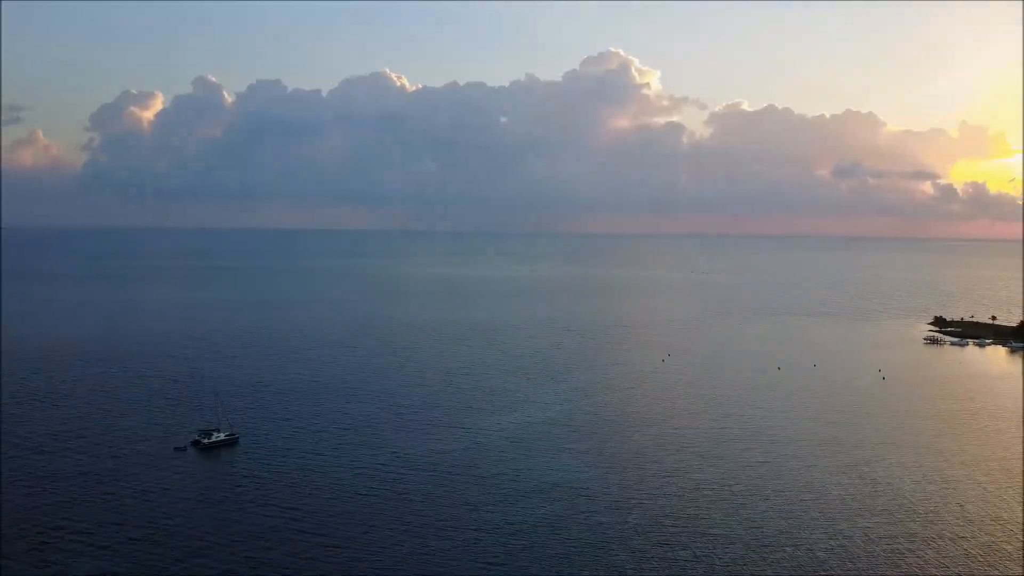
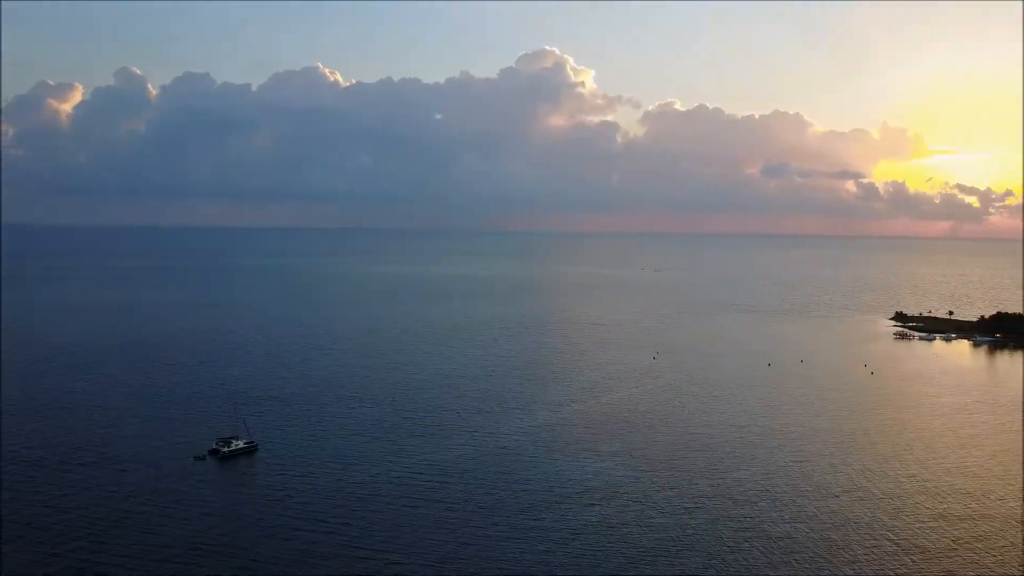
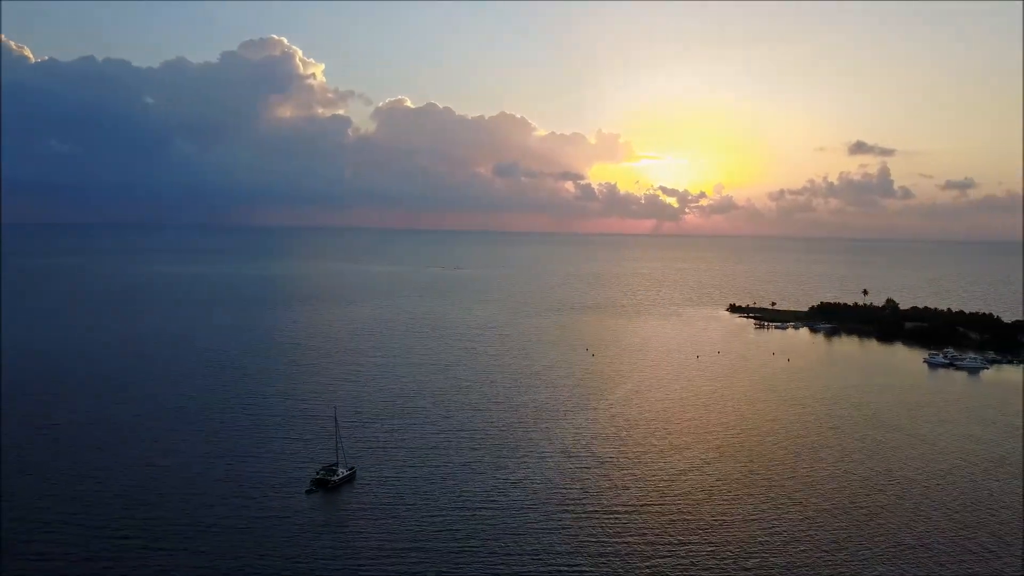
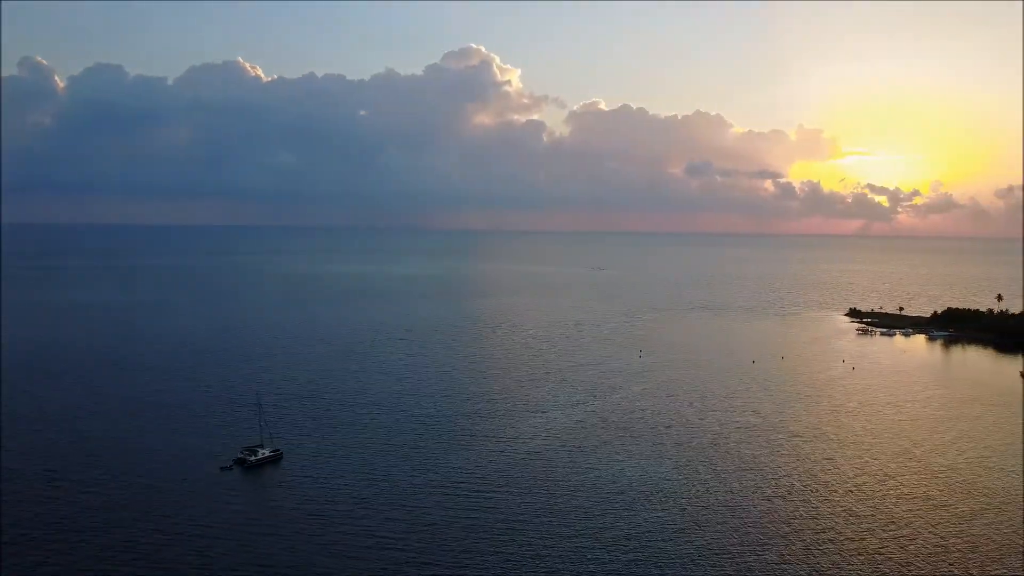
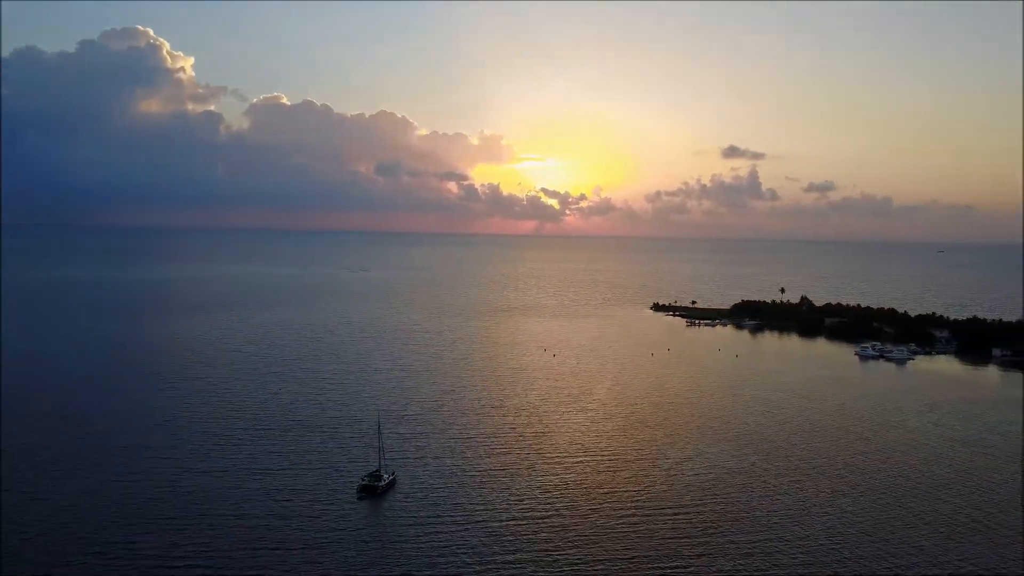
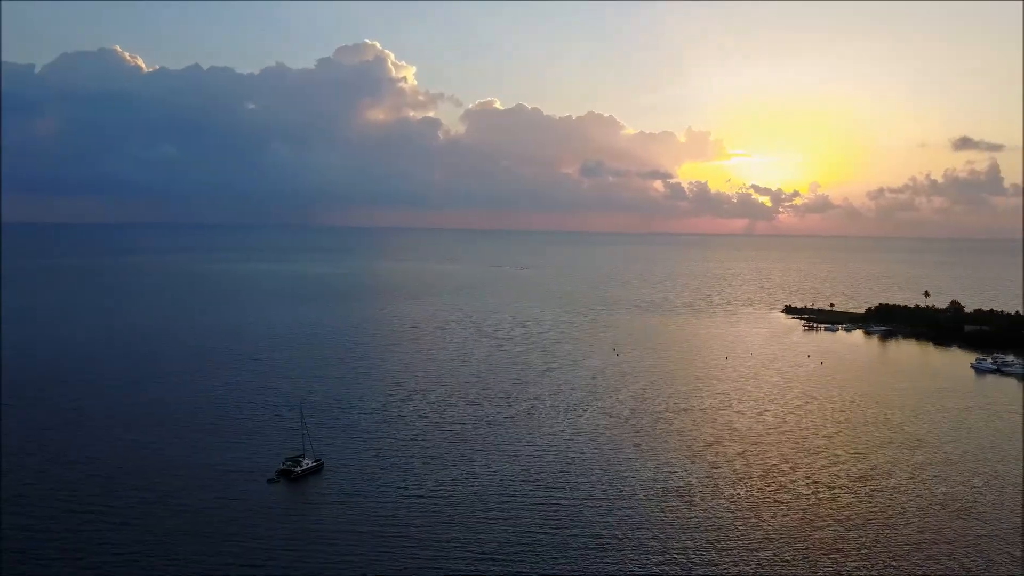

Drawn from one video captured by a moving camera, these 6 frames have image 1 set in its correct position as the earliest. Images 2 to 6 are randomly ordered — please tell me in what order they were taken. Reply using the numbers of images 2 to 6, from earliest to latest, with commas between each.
2, 4, 6, 3, 5
